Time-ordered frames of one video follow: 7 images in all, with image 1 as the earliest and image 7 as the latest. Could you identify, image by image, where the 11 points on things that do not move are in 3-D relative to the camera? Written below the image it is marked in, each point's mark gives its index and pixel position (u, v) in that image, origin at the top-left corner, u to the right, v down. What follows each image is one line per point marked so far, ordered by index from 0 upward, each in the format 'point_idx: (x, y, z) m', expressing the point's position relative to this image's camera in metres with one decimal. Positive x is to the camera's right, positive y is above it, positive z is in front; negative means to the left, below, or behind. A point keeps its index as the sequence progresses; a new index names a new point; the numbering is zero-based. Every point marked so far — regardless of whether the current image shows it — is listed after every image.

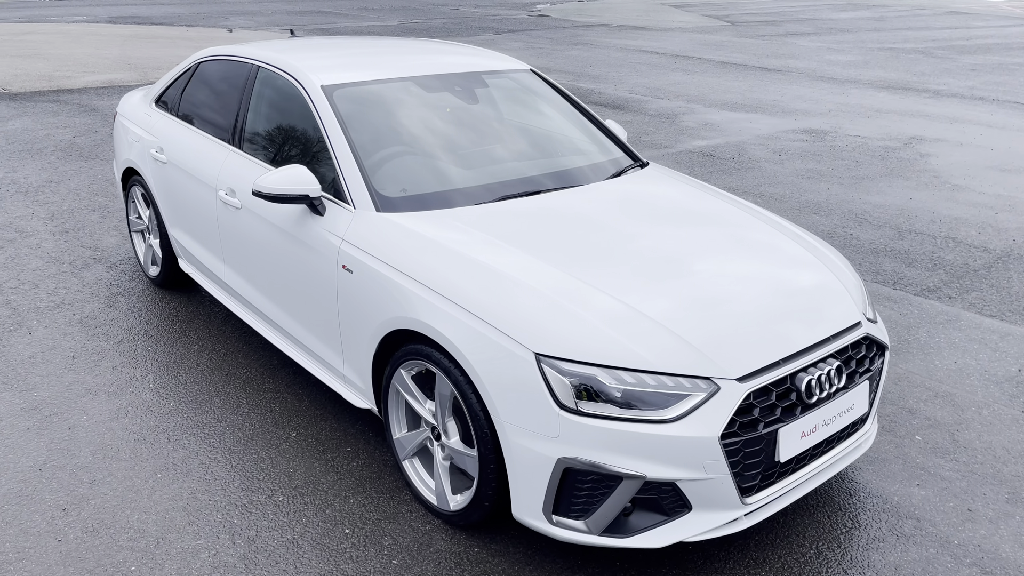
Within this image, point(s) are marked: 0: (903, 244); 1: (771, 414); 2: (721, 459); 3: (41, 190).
0: (+3.2, +0.4, +6.9) m
1: (+0.9, -0.4, +3.0) m
2: (+0.7, -0.6, +2.8) m
3: (-4.5, +0.9, +8.0) m
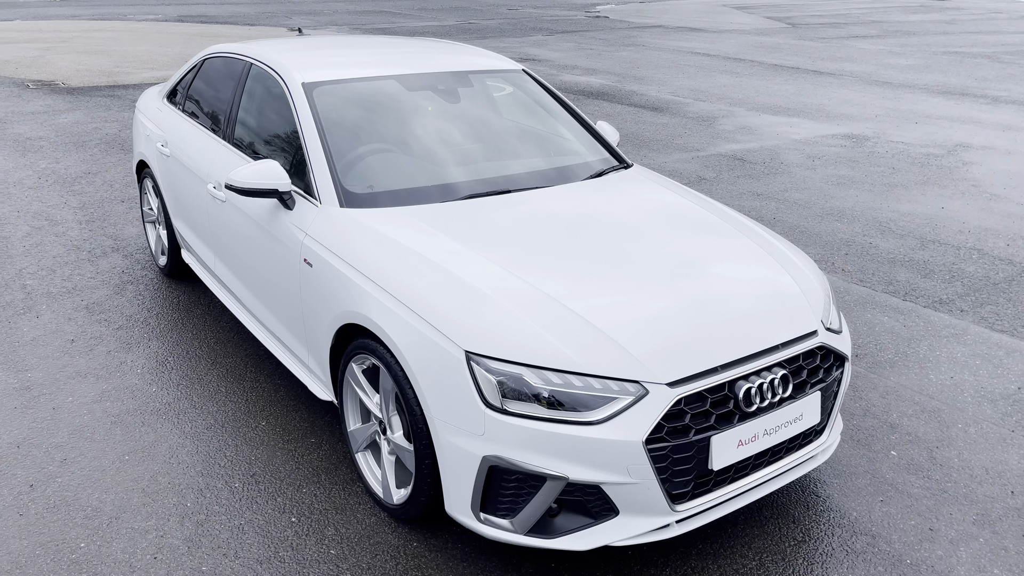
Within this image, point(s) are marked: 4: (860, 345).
0: (+3.3, +0.3, +6.7) m
1: (+0.7, -0.5, +2.9) m
2: (+0.4, -0.6, +2.8) m
3: (-4.3, +1.1, +8.3) m
4: (+2.1, -0.3, +5.1) m
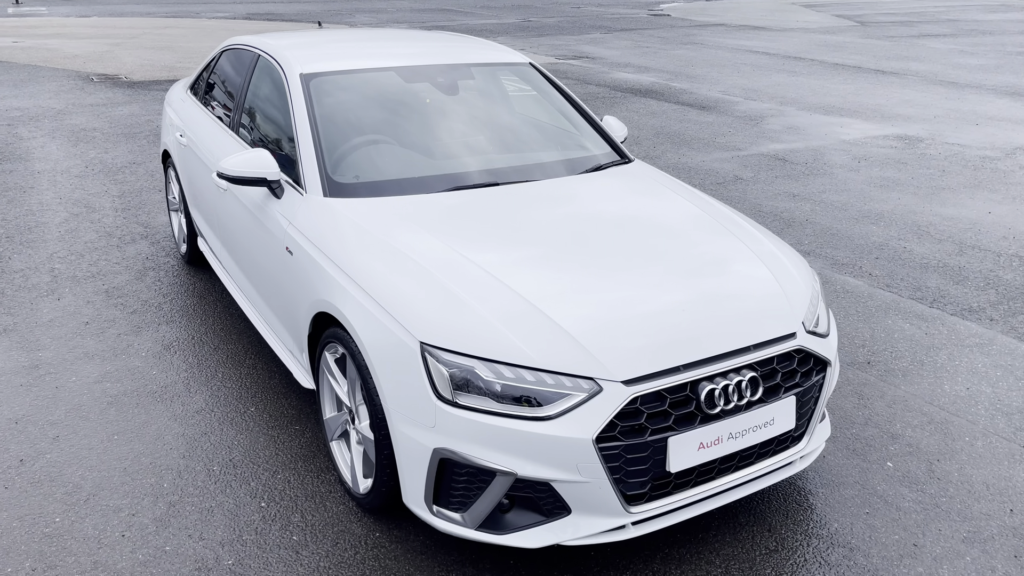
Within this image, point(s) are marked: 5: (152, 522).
0: (+3.4, +0.2, +6.4) m
1: (+0.5, -0.4, +2.8) m
2: (+0.3, -0.6, +2.7) m
3: (-4.0, +1.2, +8.6) m
4: (+2.1, -0.4, +4.9) m
5: (-1.4, -0.9, +3.3) m
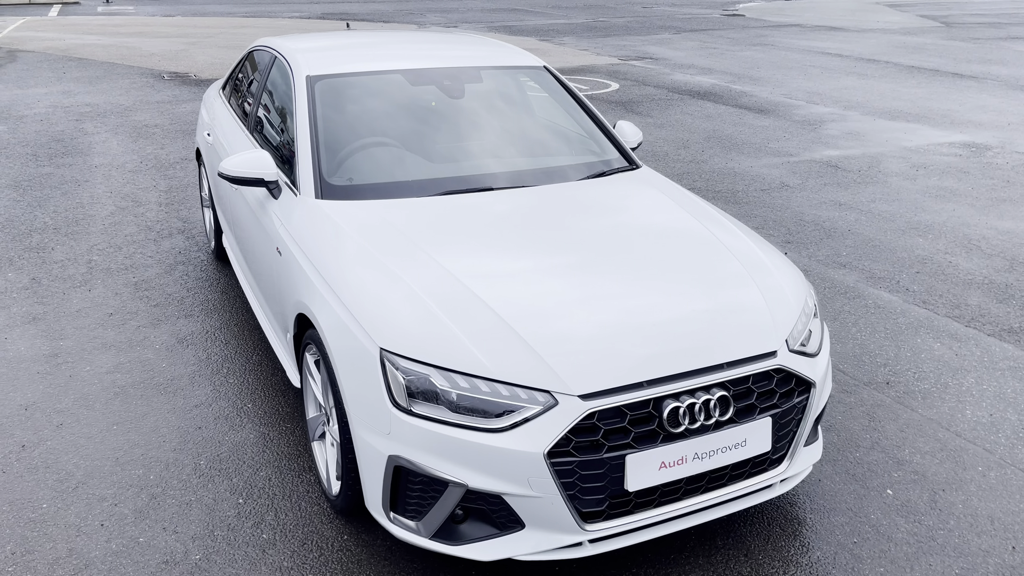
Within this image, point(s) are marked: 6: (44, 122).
0: (+3.6, +0.1, +6.1) m
1: (+0.4, -0.5, +2.7) m
2: (+0.1, -0.6, +2.7) m
3: (-3.6, +1.3, +8.8) m
4: (+2.2, -0.5, +4.7) m
5: (-1.5, -0.9, +3.4) m
6: (-6.1, +2.2, +10.9) m
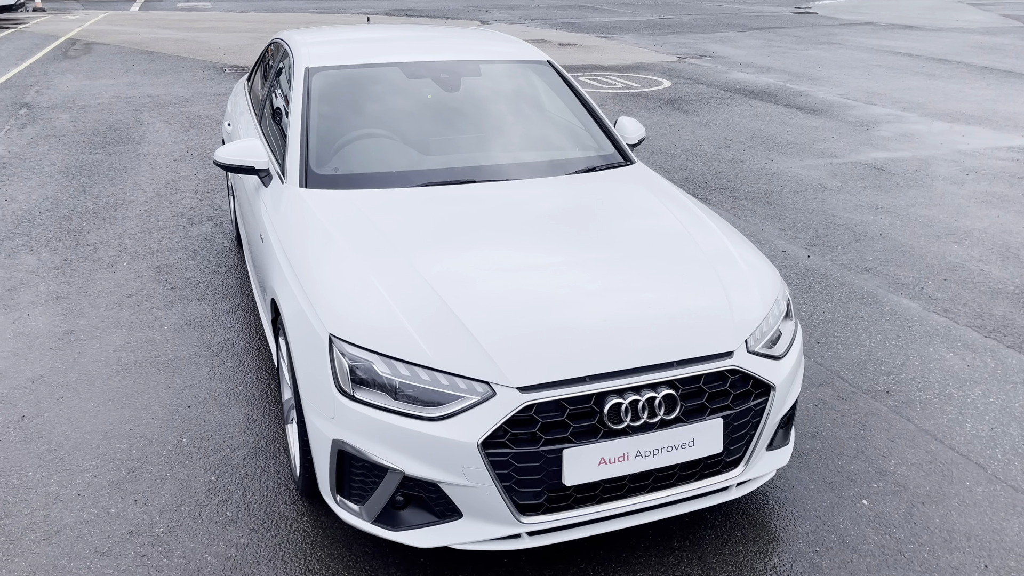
0: (+3.7, 0.0, +5.8) m
1: (+0.1, -0.5, +2.7) m
2: (-0.1, -0.6, +2.7) m
3: (-3.2, +1.4, +9.1) m
4: (+2.1, -0.5, +4.5) m
5: (-1.7, -0.8, +3.5) m
6: (-5.5, +2.4, +11.3) m
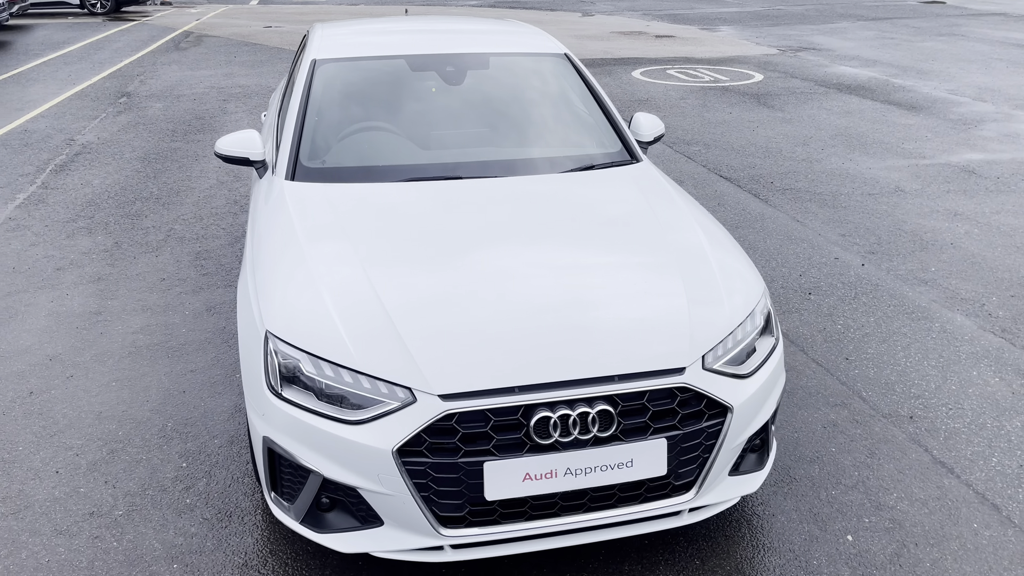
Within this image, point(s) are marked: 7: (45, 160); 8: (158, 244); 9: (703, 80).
0: (+3.8, -0.1, +5.2) m
1: (-0.1, -0.5, +2.6) m
2: (-0.4, -0.6, +2.6) m
3: (-2.5, +1.6, +9.4) m
4: (+2.1, -0.6, +4.1) m
5: (-1.8, -0.8, +3.6) m
6: (-4.5, +2.6, +11.9) m
7: (-4.8, +1.3, +8.6) m
8: (-2.7, +0.3, +6.3) m
9: (+3.1, +3.4, +13.5) m
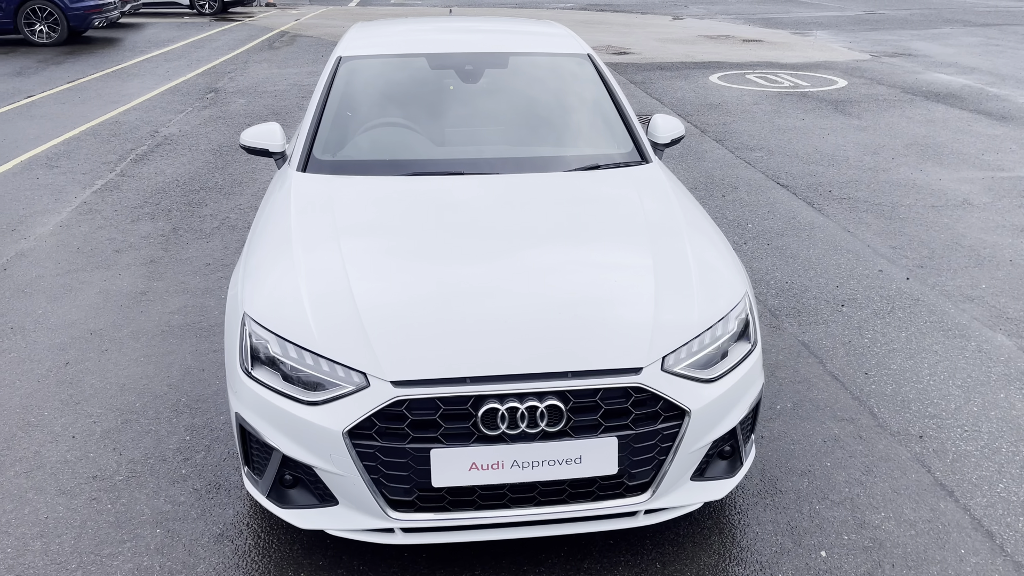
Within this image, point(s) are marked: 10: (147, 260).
0: (+3.9, -0.3, +4.8) m
1: (-0.3, -0.5, +2.7) m
2: (-0.5, -0.5, +2.7) m
3: (-1.9, +1.7, +9.7) m
4: (+2.0, -0.6, +3.9) m
5: (-1.9, -0.7, +3.9) m
6: (-3.5, +2.8, +12.3) m
7: (-4.2, +1.5, +9.2) m
8: (-2.4, +0.4, +6.6) m
9: (+4.2, +3.2, +13.2) m
10: (-2.6, +0.2, +6.0) m
